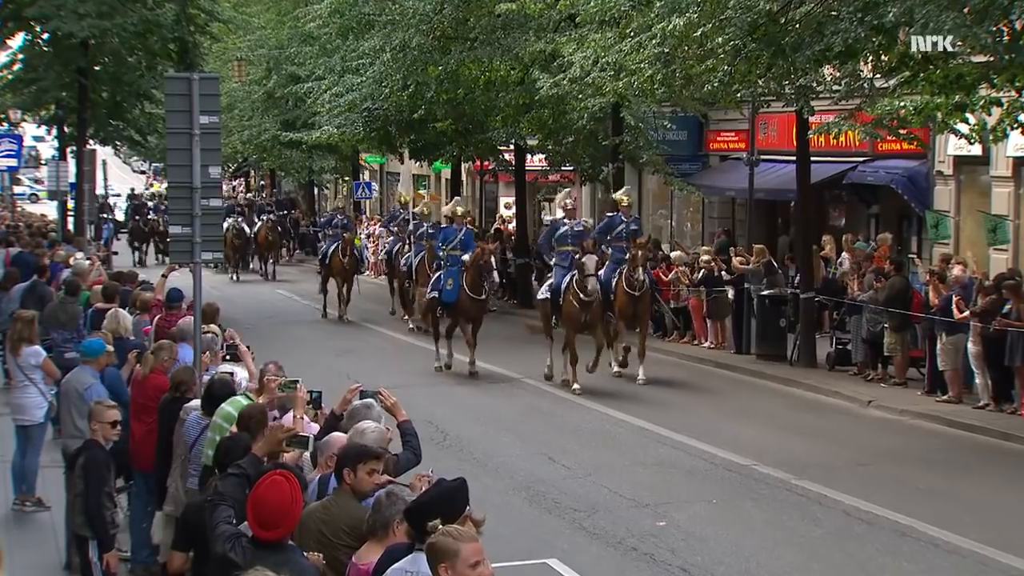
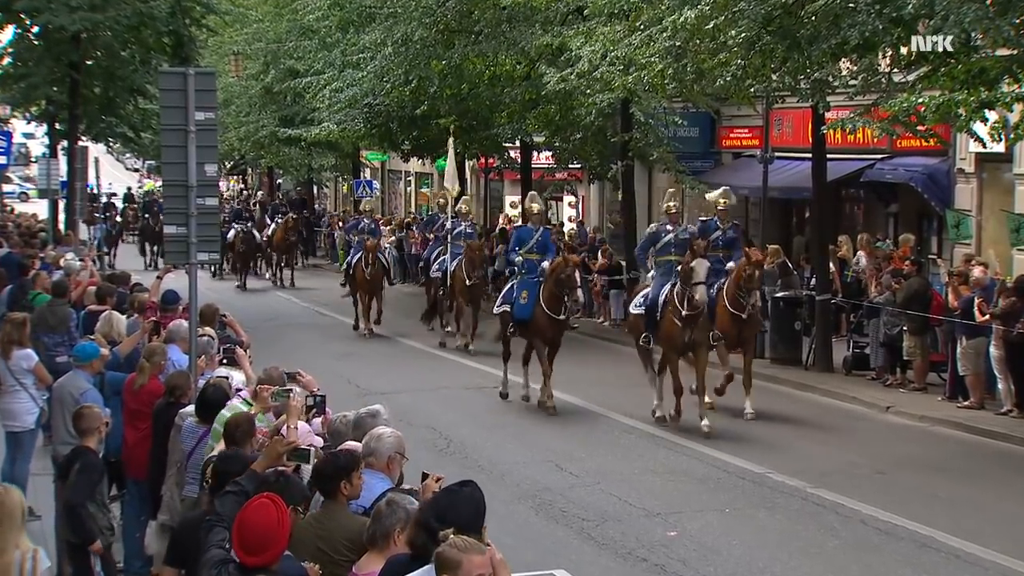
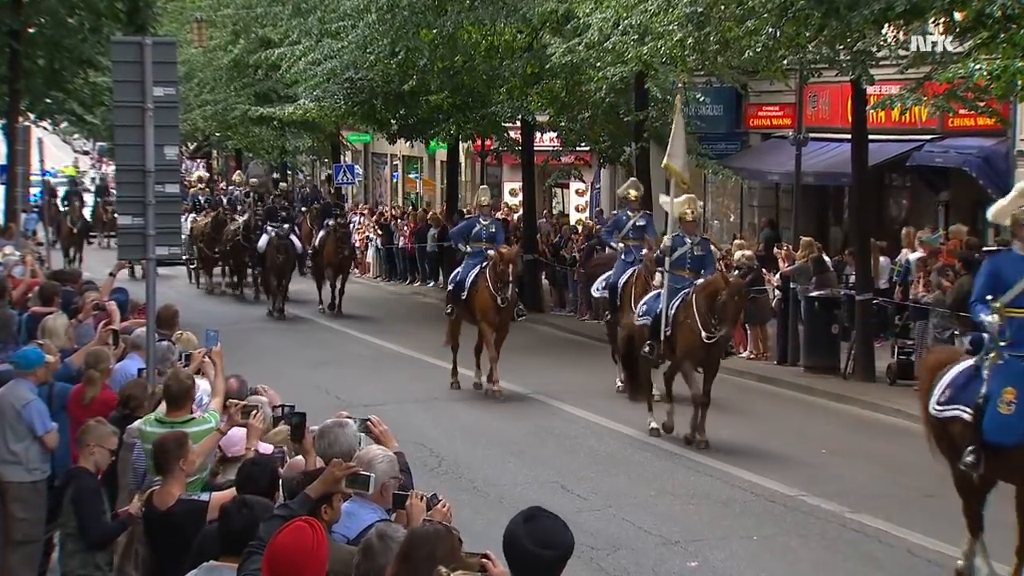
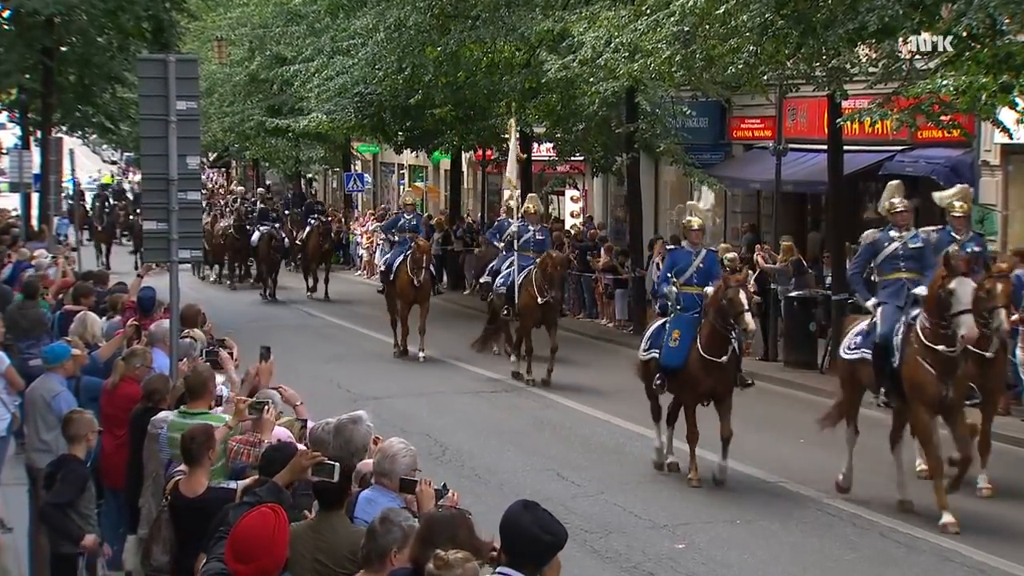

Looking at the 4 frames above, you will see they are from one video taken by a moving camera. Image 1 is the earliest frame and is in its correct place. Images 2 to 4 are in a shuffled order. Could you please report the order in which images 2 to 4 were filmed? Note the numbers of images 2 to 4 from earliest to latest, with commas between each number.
2, 4, 3
